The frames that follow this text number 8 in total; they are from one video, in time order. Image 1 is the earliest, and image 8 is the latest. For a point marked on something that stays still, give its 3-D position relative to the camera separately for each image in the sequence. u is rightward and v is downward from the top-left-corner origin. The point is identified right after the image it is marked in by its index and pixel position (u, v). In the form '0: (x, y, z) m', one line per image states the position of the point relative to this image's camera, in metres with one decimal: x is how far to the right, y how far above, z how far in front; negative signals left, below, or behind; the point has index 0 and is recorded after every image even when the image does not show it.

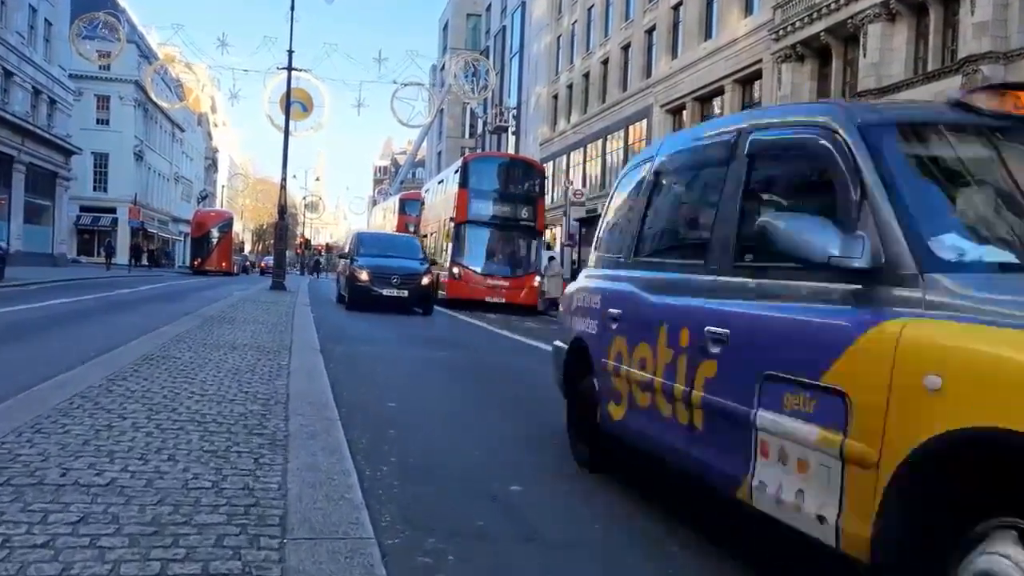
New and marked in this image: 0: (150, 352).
0: (-3.5, -0.7, +9.0) m
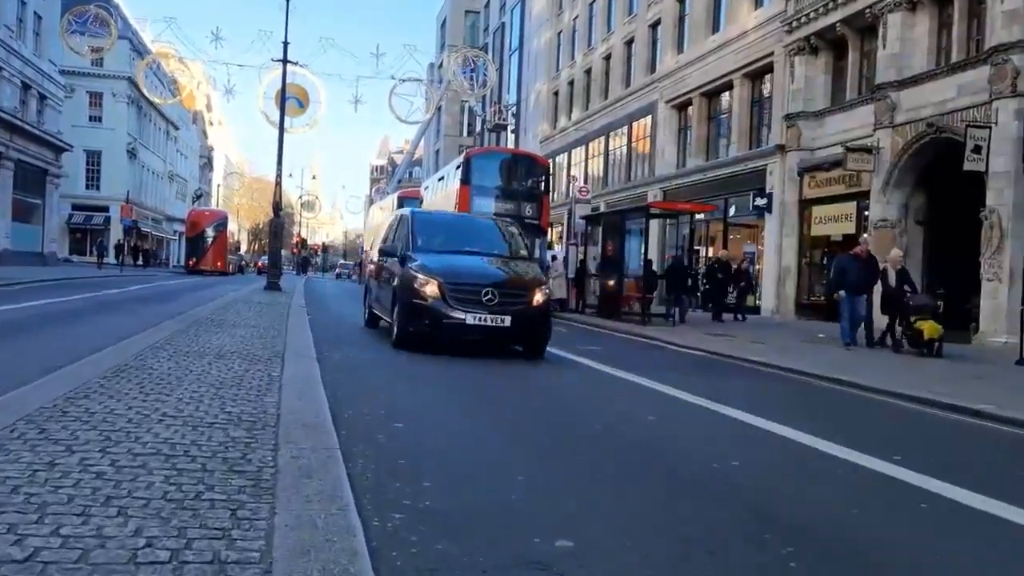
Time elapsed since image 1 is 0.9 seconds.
0: (-3.4, -0.7, +8.1) m
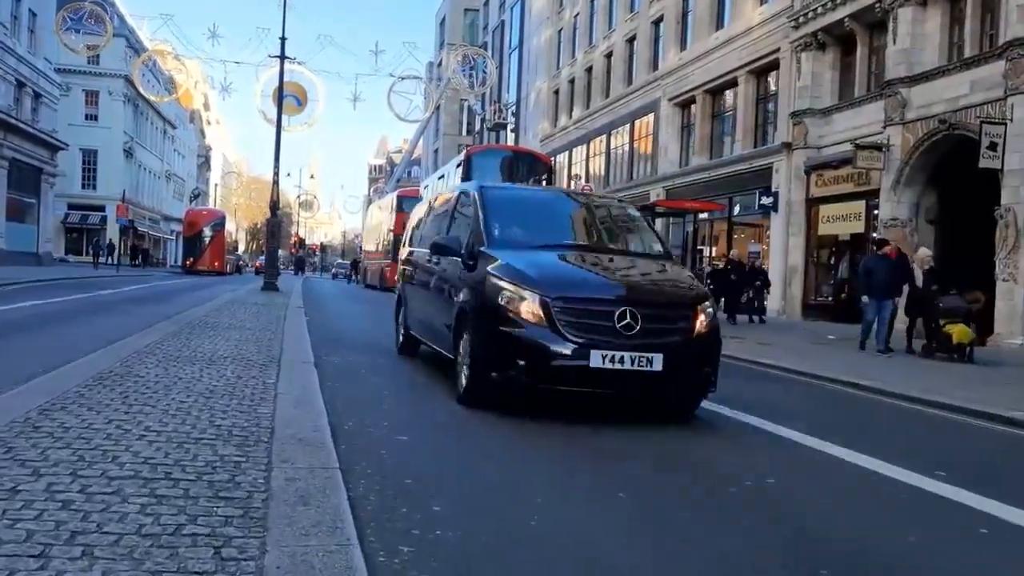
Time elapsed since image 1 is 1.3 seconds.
0: (-3.3, -0.7, +7.6) m
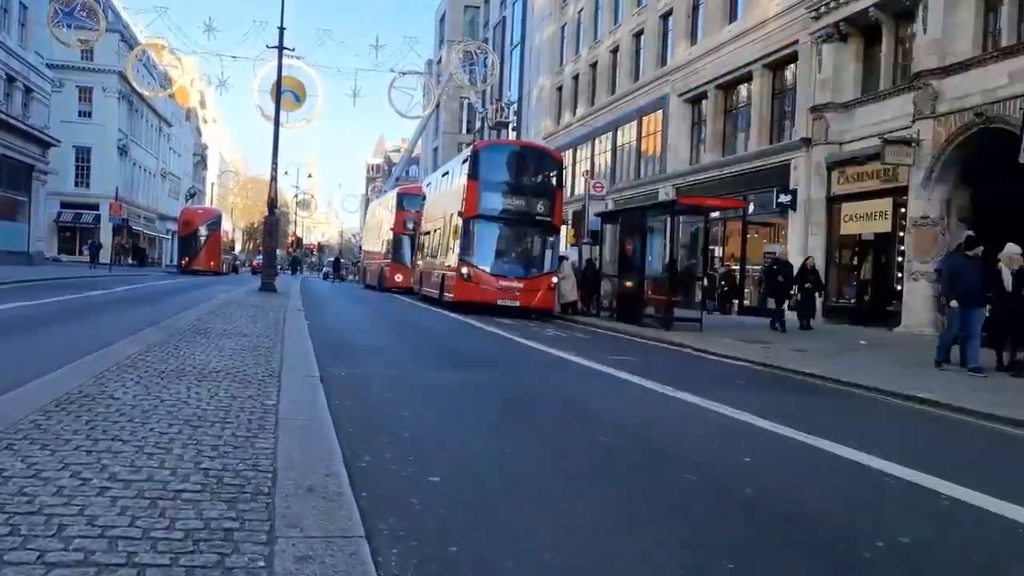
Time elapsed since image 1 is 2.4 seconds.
0: (-3.0, -0.7, +6.6) m
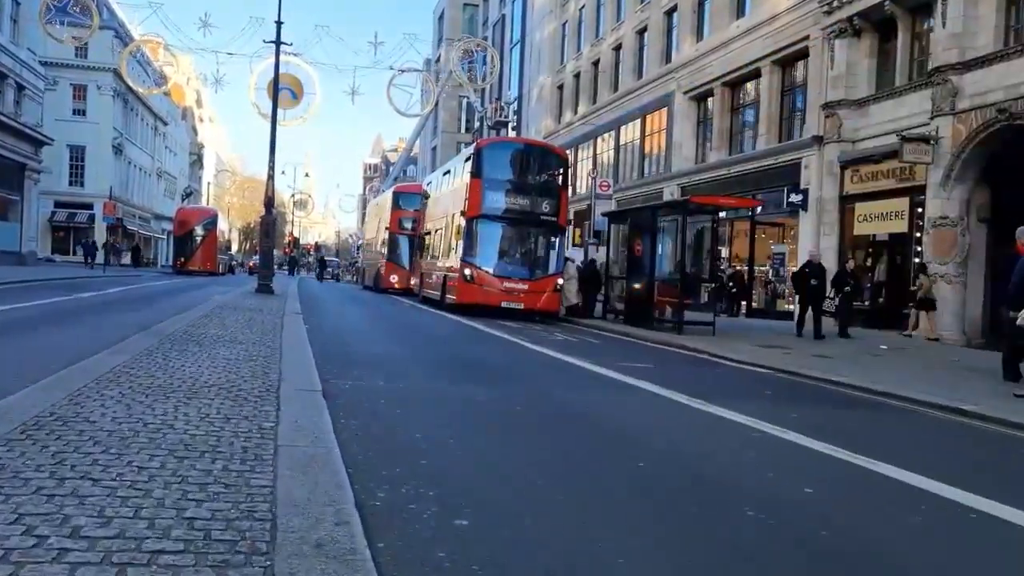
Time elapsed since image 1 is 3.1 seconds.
0: (-2.9, -0.7, +5.9) m
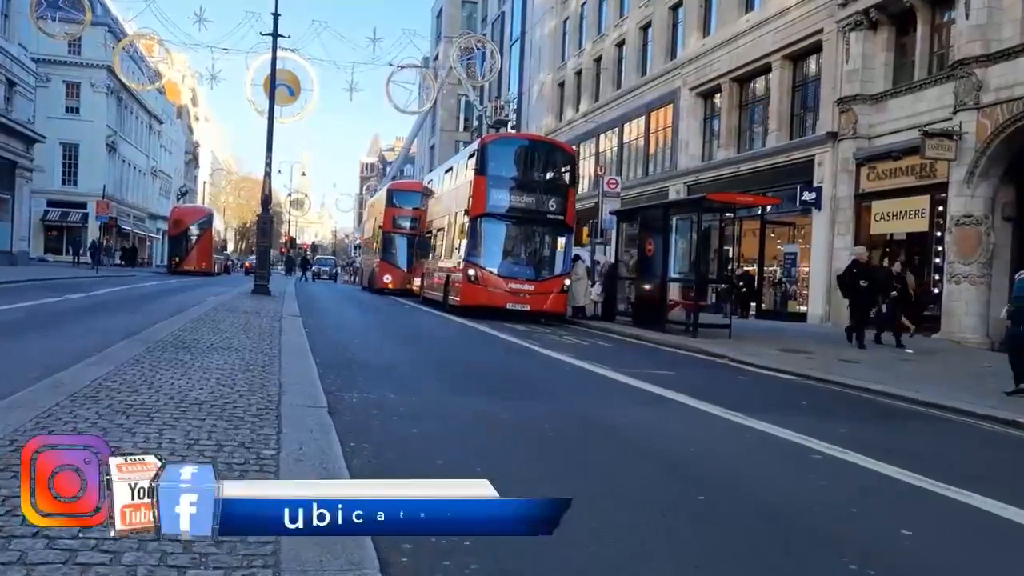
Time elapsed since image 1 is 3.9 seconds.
0: (-2.7, -0.8, +5.1) m
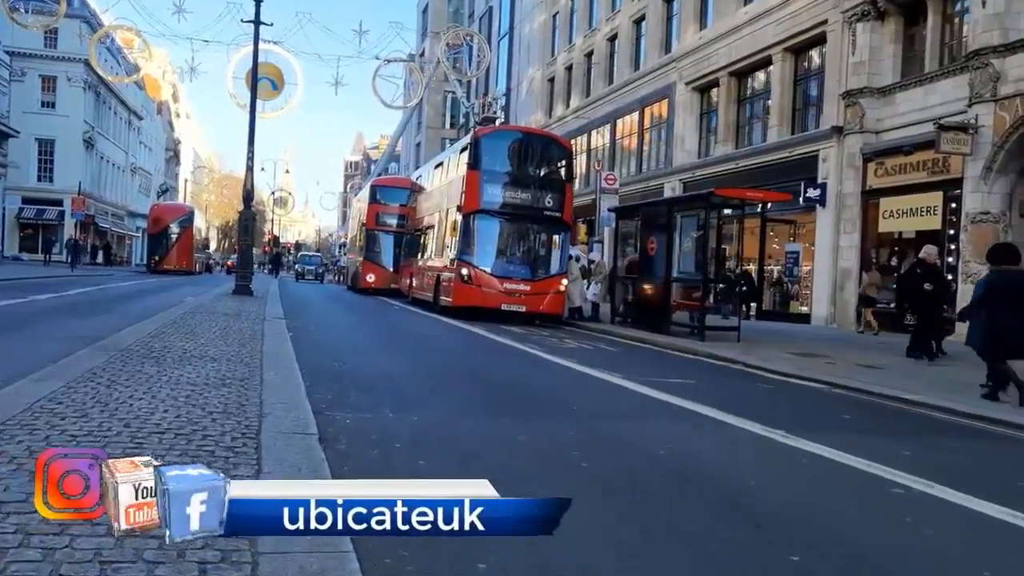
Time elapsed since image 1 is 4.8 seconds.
0: (-2.5, -0.8, +4.1) m
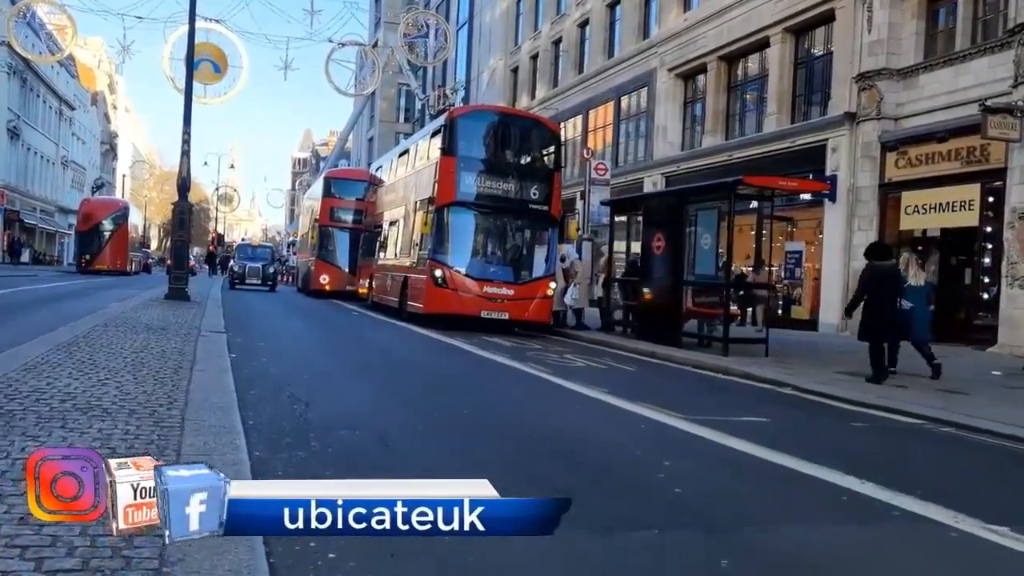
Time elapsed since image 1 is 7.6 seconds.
0: (-2.0, -0.9, +1.3) m
